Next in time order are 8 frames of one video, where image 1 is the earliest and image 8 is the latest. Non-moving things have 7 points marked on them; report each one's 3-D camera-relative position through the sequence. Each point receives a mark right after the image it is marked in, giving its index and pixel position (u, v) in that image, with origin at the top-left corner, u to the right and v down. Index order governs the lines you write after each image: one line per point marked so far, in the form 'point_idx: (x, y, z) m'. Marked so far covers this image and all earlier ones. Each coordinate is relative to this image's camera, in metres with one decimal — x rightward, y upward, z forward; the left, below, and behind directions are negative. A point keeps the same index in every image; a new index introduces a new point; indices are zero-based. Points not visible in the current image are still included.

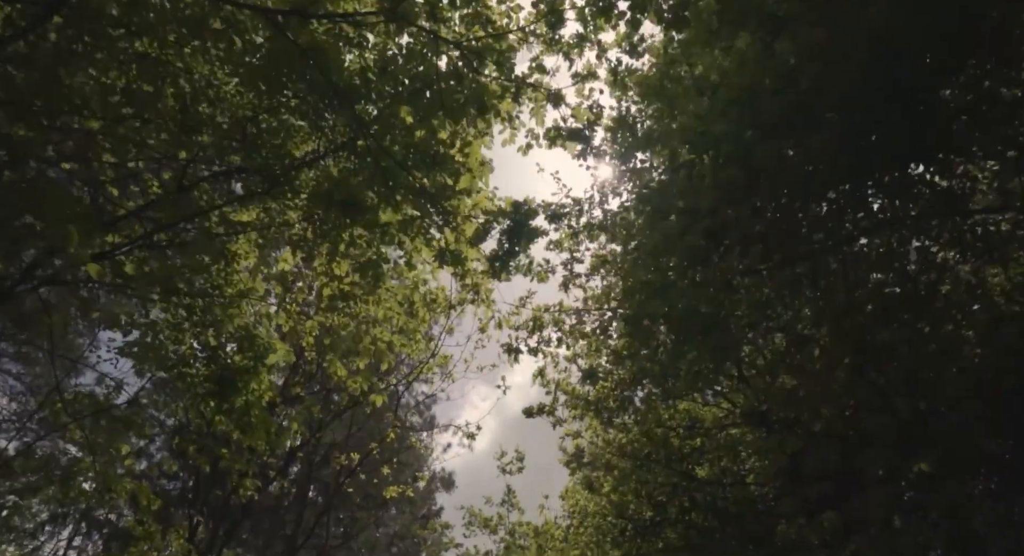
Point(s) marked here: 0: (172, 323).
0: (-3.1, -0.4, +5.8) m
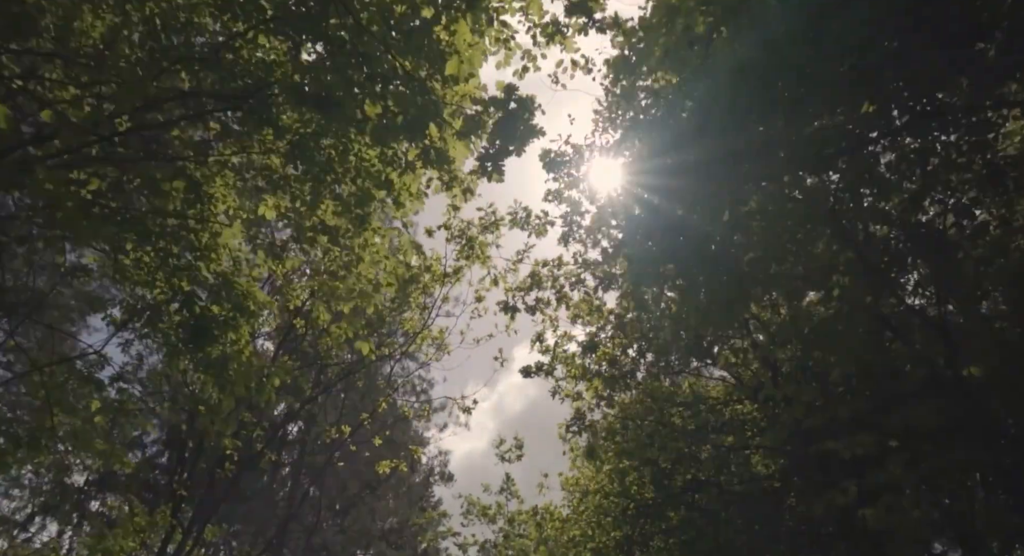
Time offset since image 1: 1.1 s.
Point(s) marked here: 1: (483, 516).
0: (-3.1, +0.1, +5.5) m
1: (-0.9, -7.1, +19.3) m
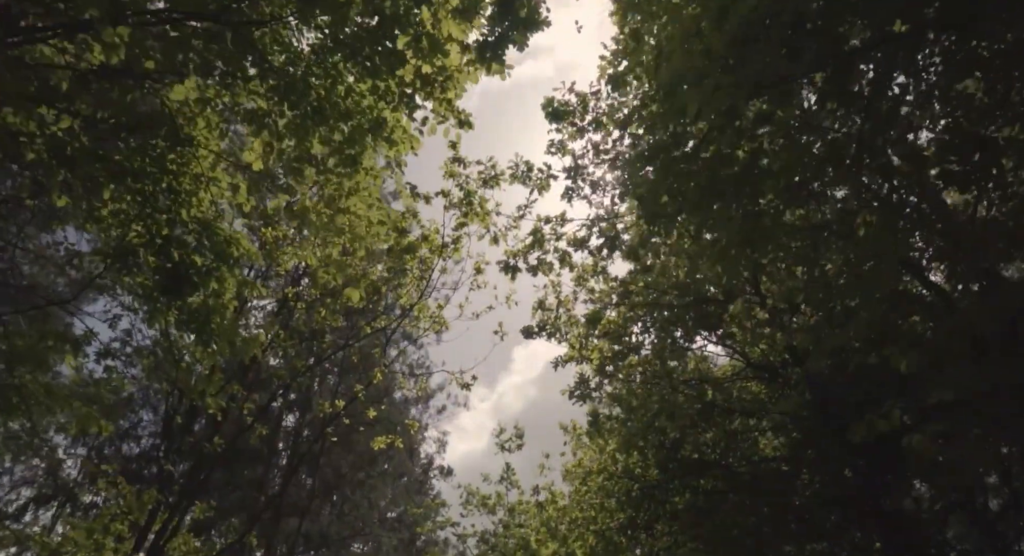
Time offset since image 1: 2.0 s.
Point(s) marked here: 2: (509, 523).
0: (-3.1, +0.5, +5.1) m
1: (-0.9, -6.7, +18.9) m
2: (-0.1, -7.1, +18.6) m
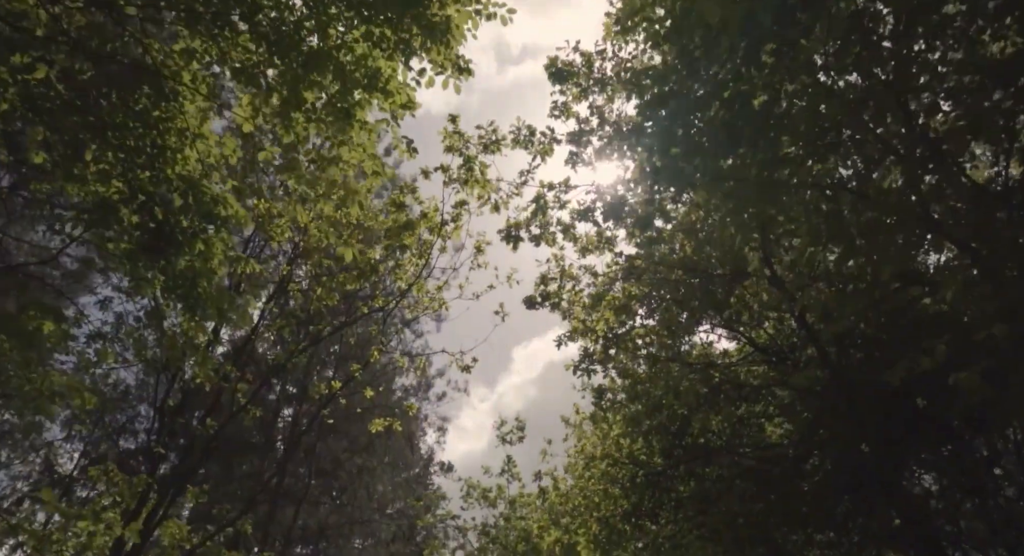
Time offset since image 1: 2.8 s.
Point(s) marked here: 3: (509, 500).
0: (-3.1, +0.7, +4.9) m
1: (-0.8, -6.4, +18.7) m
2: (-0.1, -6.8, +18.4) m
3: (-0.1, -6.3, +18.5) m
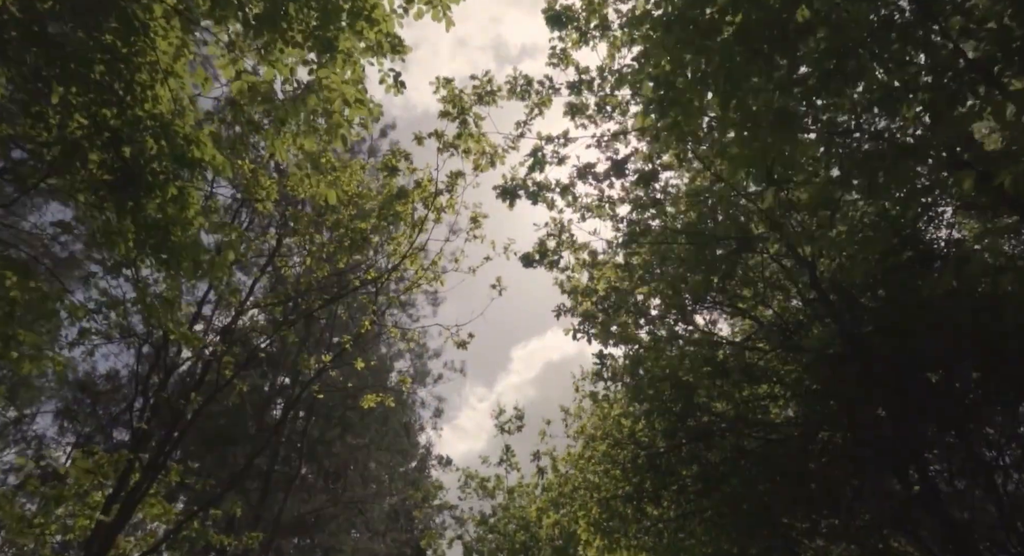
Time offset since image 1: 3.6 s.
0: (-3.0, +0.7, +5.2) m
1: (-0.9, -6.2, +19.1) m
2: (-0.1, -6.6, +18.8) m
3: (-0.1, -6.1, +18.9) m
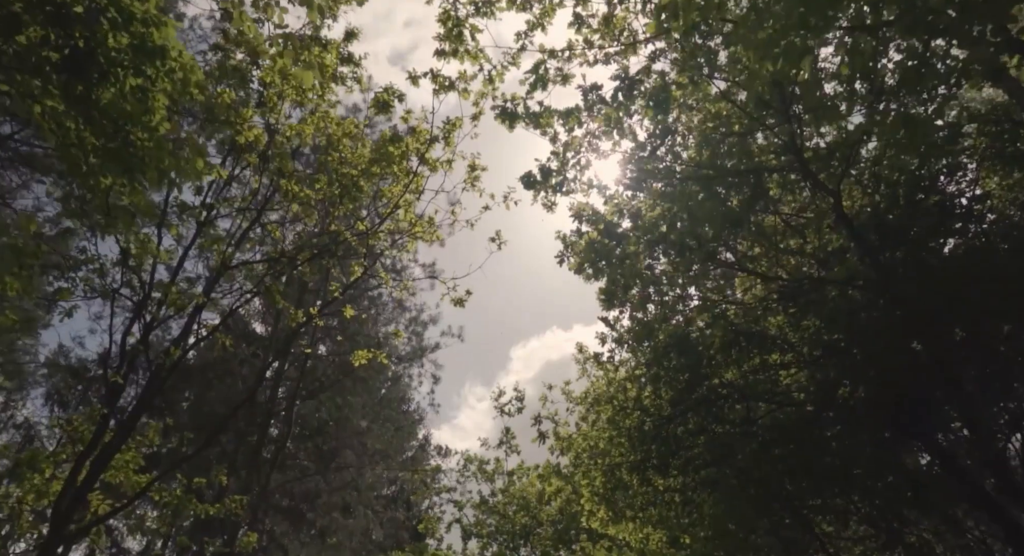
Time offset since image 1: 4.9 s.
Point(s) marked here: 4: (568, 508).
0: (-3.0, +1.0, +4.7) m
1: (-0.9, -5.6, +18.8) m
2: (-0.1, -6.0, +18.5) m
3: (-0.1, -5.5, +18.5) m
4: (+1.5, -5.9, +16.8) m
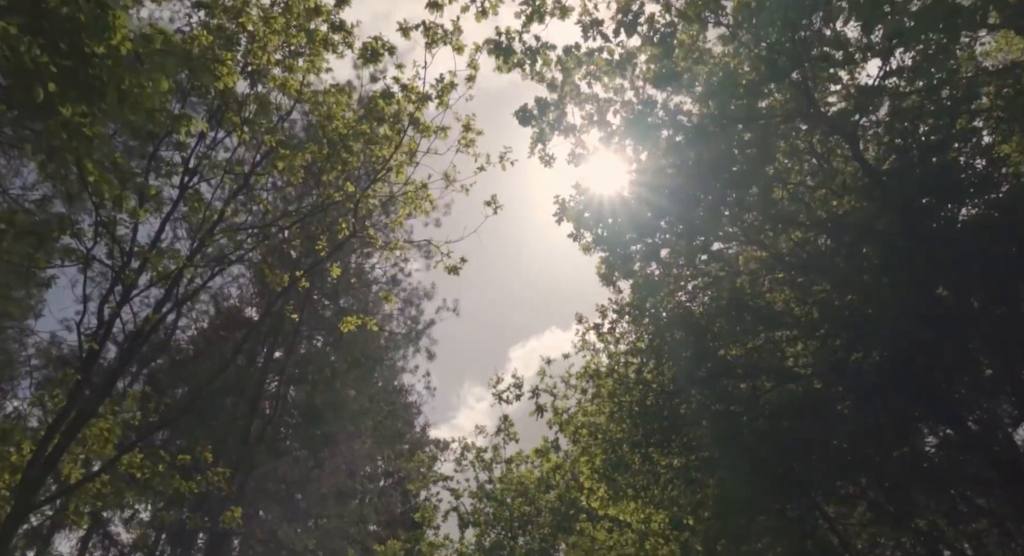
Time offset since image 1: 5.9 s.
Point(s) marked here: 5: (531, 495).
0: (-2.9, +0.7, +4.7) m
1: (-1.0, -5.4, +19.0) m
2: (-0.2, -5.8, +18.8) m
3: (-0.2, -5.3, +18.8) m
4: (+1.4, -5.7, +17.2) m
5: (+0.5, -6.0, +18.1) m
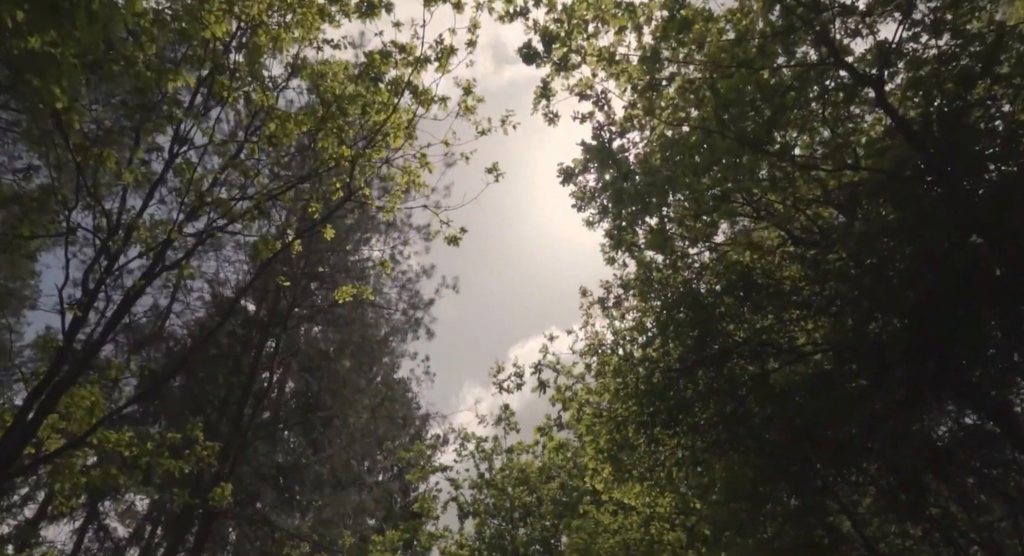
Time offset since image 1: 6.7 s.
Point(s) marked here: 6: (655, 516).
0: (-2.9, +1.1, +4.4) m
1: (-0.9, -5.0, +18.7) m
2: (-0.2, -5.4, +18.4) m
3: (-0.2, -4.9, +18.5) m
4: (+1.5, -5.3, +16.8) m
5: (+0.5, -5.6, +17.7) m
6: (+2.9, -4.8, +13.0) m
